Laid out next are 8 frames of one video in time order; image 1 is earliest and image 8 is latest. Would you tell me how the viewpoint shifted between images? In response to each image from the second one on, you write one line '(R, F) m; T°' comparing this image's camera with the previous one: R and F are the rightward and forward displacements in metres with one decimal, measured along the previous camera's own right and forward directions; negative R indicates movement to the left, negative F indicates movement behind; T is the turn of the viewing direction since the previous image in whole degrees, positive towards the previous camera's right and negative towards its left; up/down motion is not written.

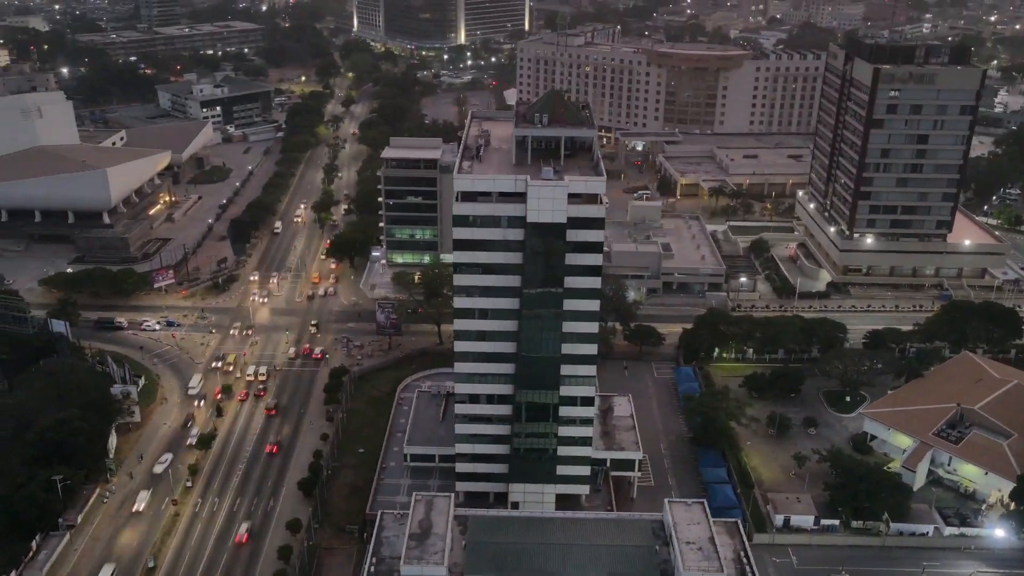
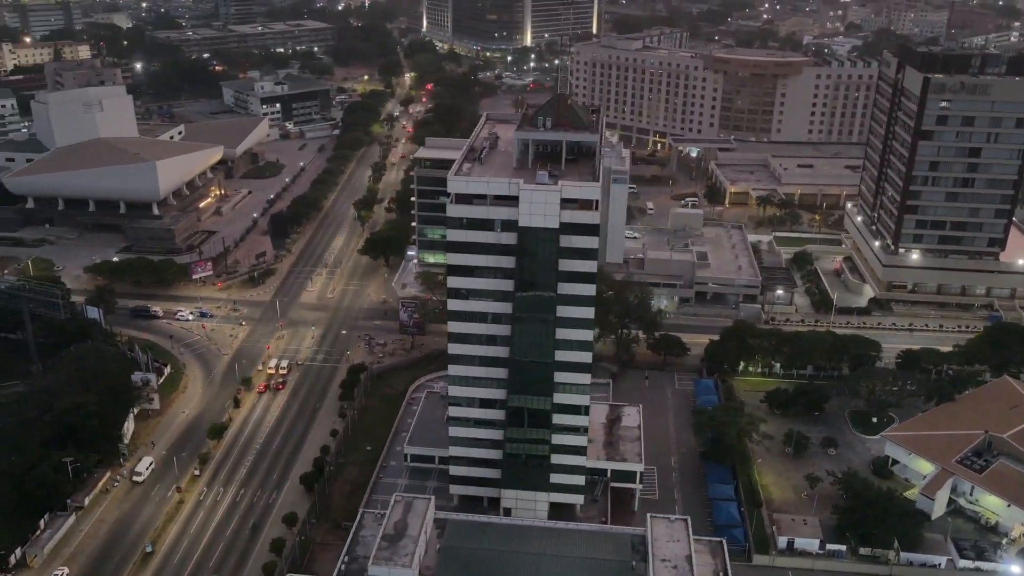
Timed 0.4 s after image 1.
(+5.0, +0.8) m; -5°
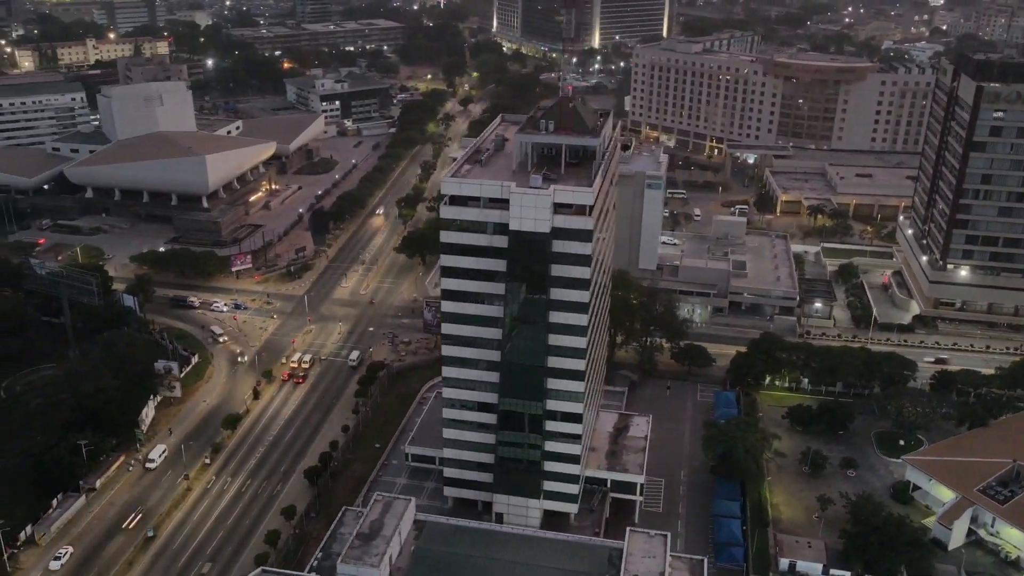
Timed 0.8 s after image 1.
(+5.2, +0.7) m; -5°
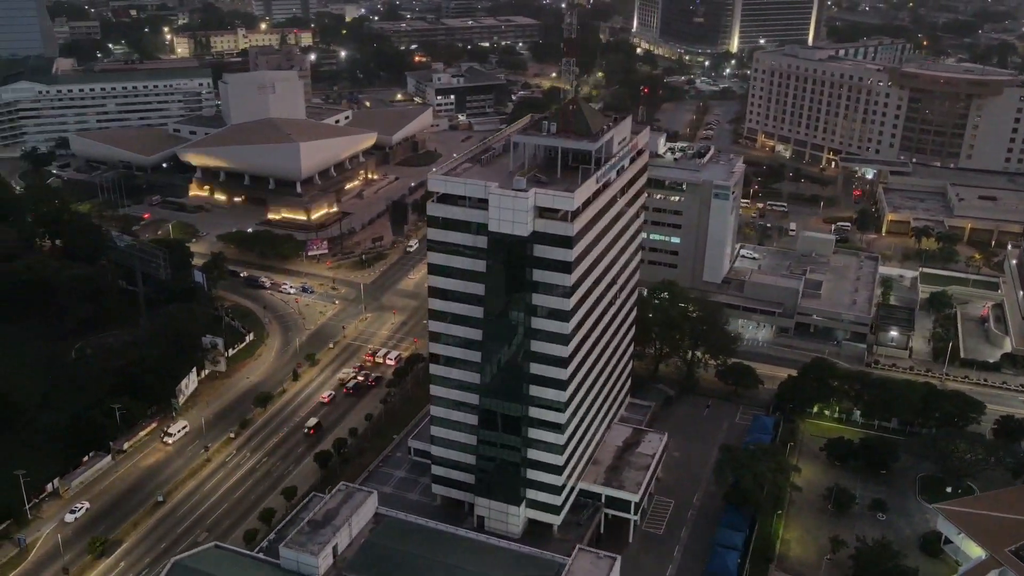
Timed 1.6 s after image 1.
(+10.2, +1.7) m; -9°
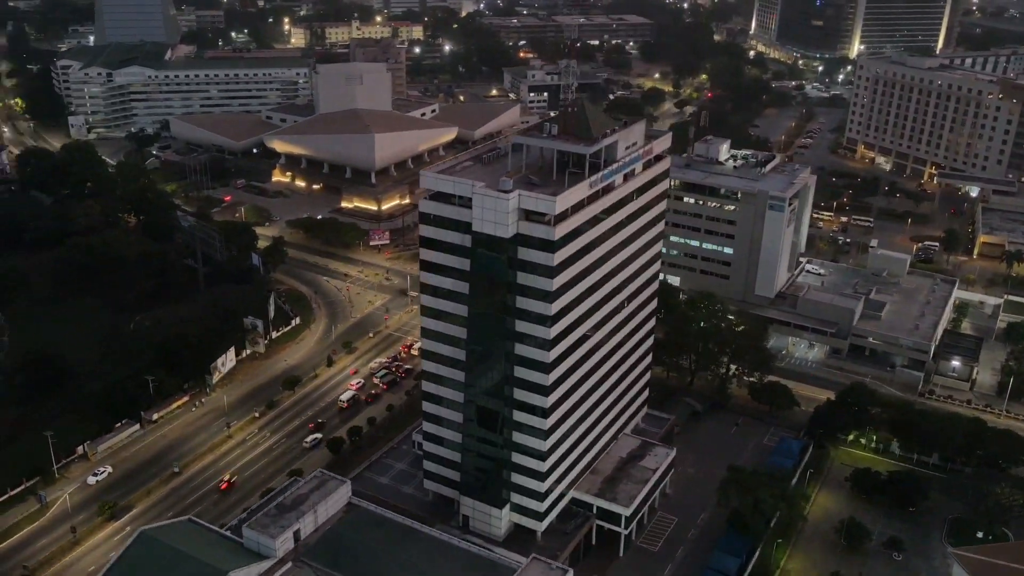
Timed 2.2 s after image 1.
(+8.2, +1.0) m; -8°
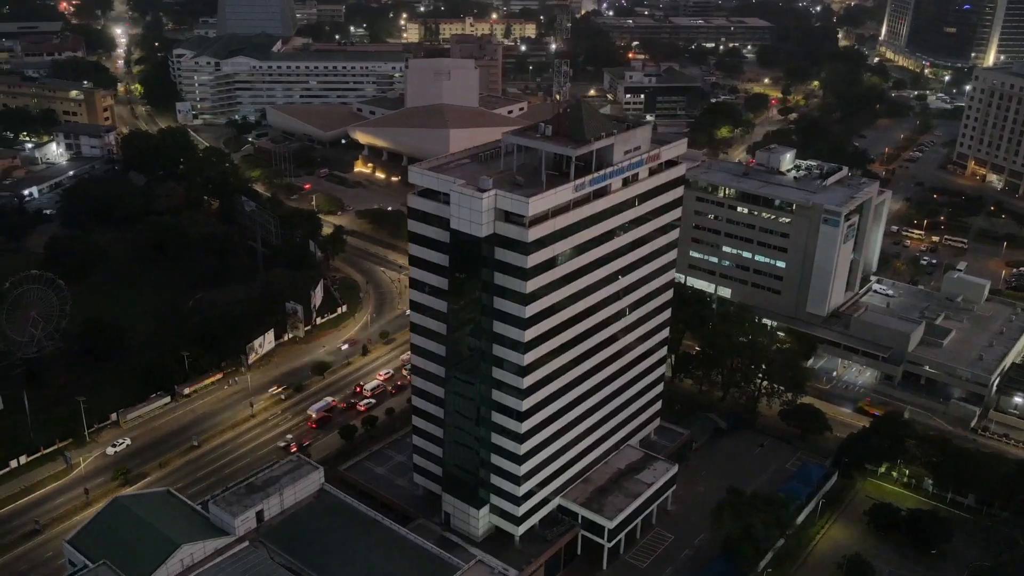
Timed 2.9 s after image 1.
(+8.8, +1.1) m; -8°
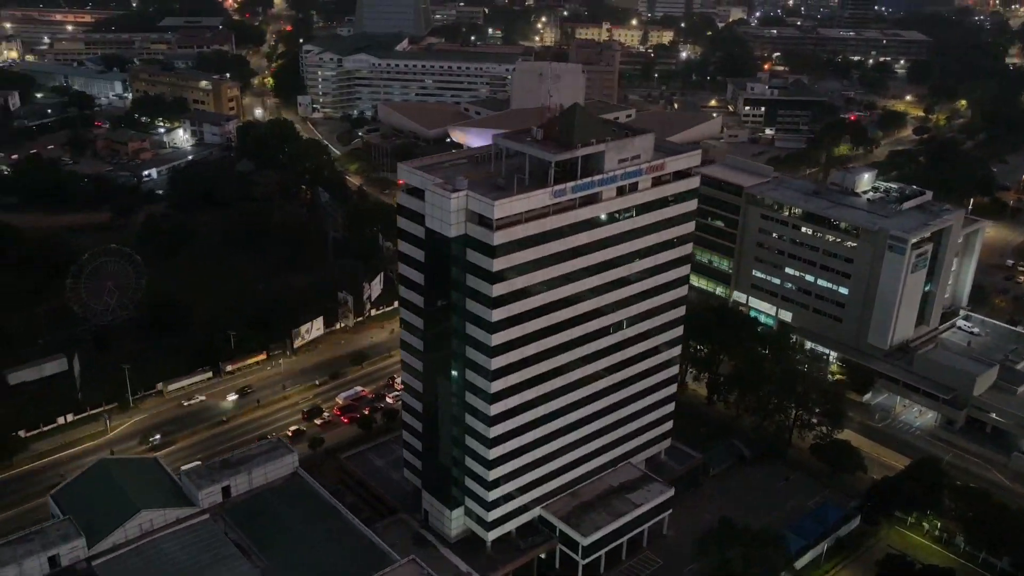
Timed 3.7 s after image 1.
(+10.6, +1.4) m; -10°
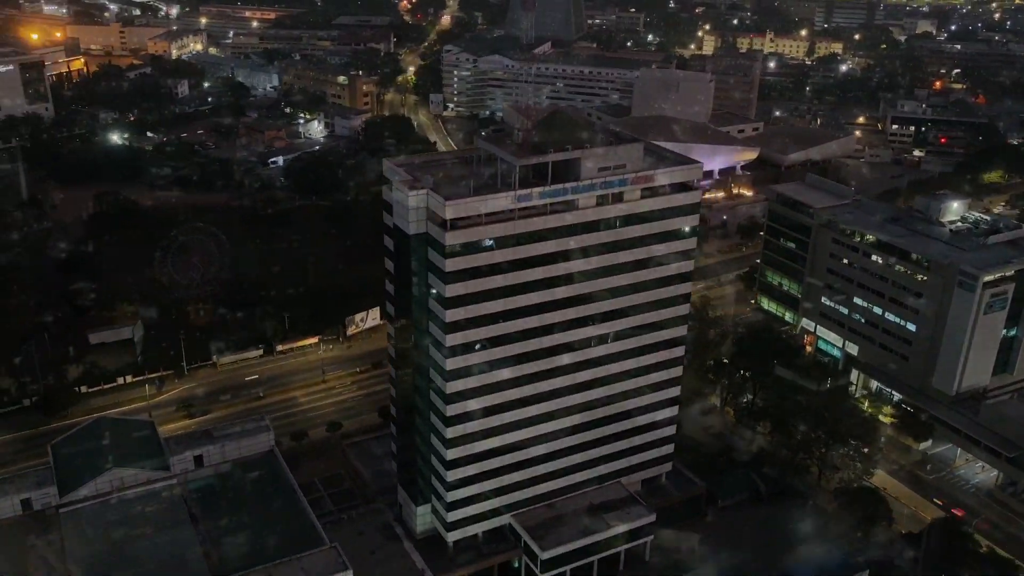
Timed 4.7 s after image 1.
(+12.8, +1.8) m; -11°
